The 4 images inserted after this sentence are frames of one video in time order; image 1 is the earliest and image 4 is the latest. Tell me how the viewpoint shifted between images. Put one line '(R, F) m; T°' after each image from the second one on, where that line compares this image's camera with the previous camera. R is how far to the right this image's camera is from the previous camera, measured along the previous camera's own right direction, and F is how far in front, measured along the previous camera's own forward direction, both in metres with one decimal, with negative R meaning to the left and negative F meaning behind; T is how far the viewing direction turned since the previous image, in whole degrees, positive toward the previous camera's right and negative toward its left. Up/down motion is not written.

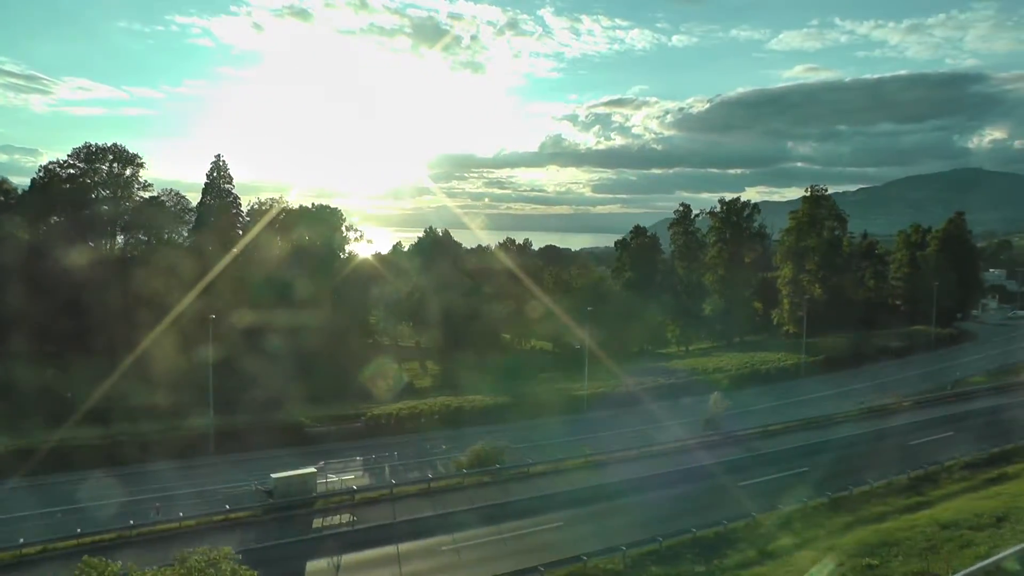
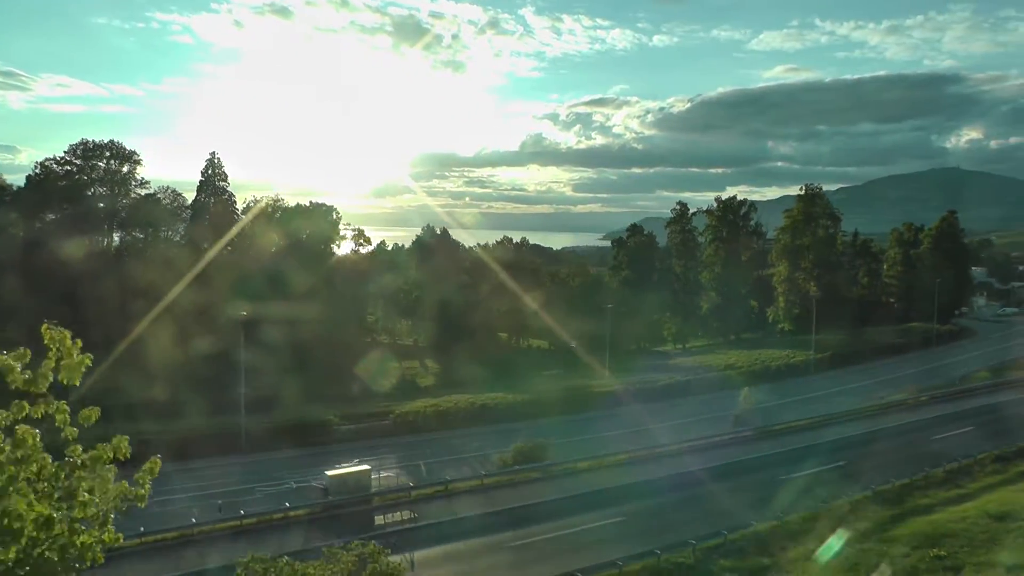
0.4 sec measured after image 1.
(-1.1, +0.1) m; +1°
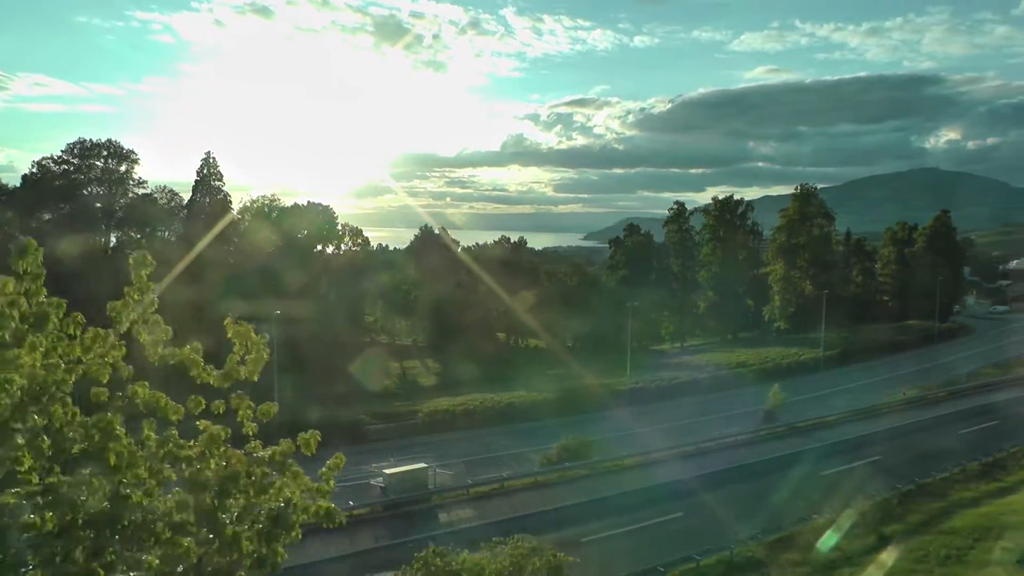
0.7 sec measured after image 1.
(-1.1, 0.0) m; +1°
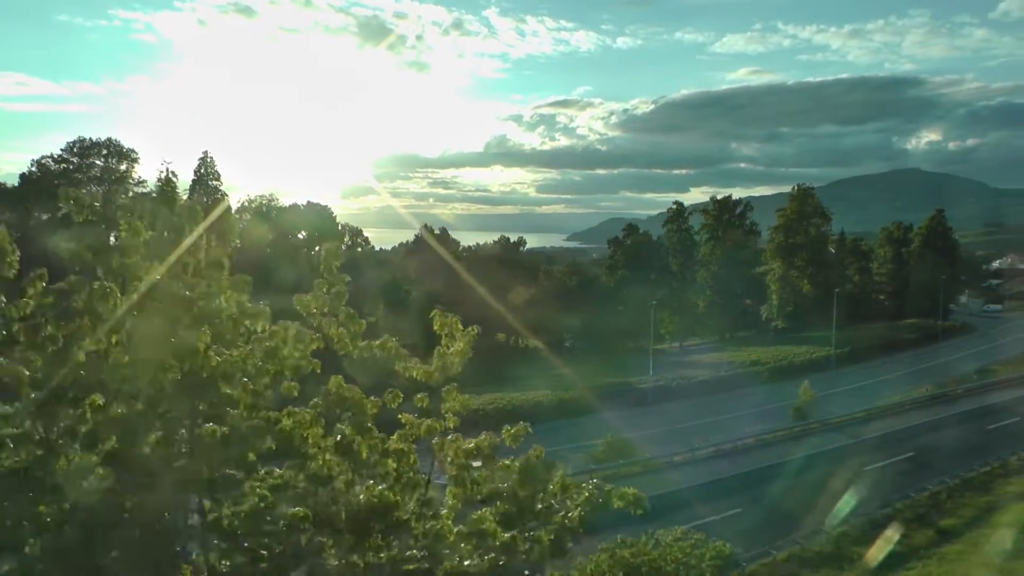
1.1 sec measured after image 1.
(-1.1, 0.0) m; +1°
